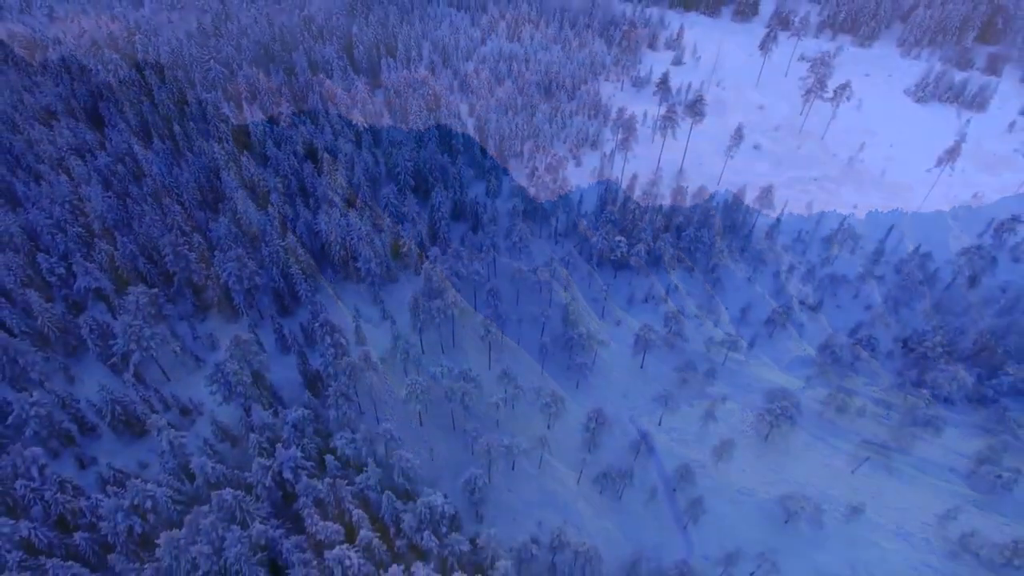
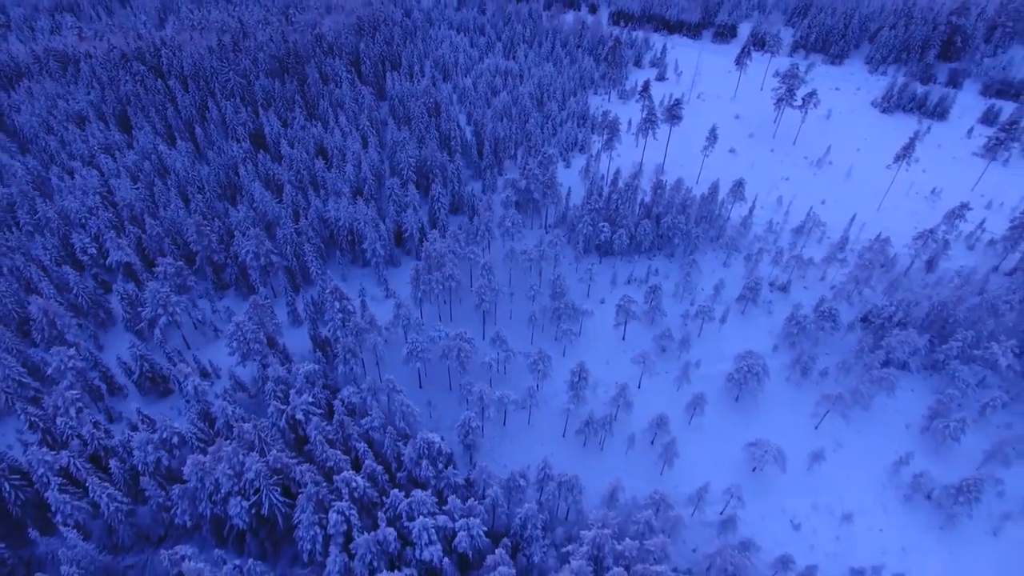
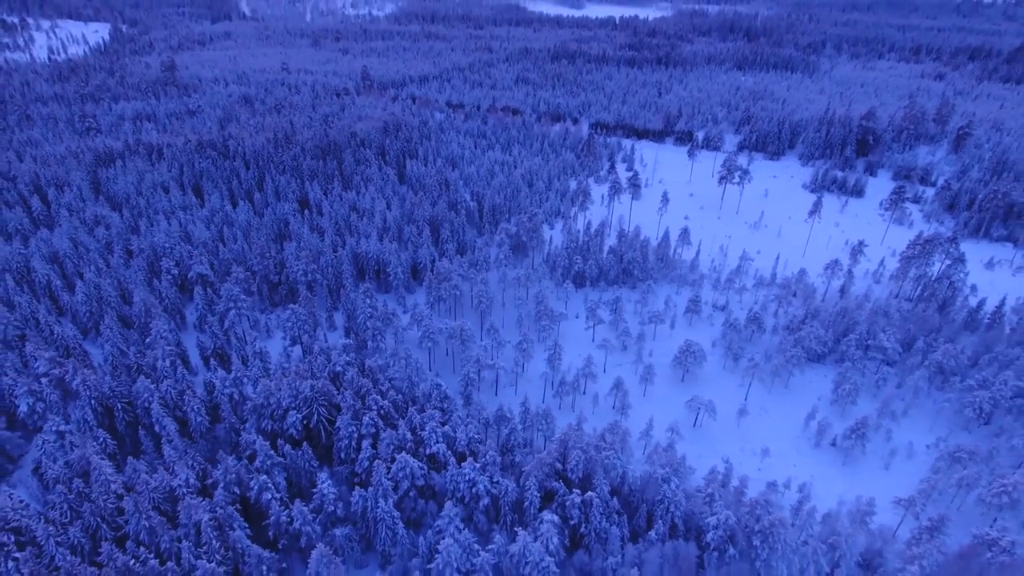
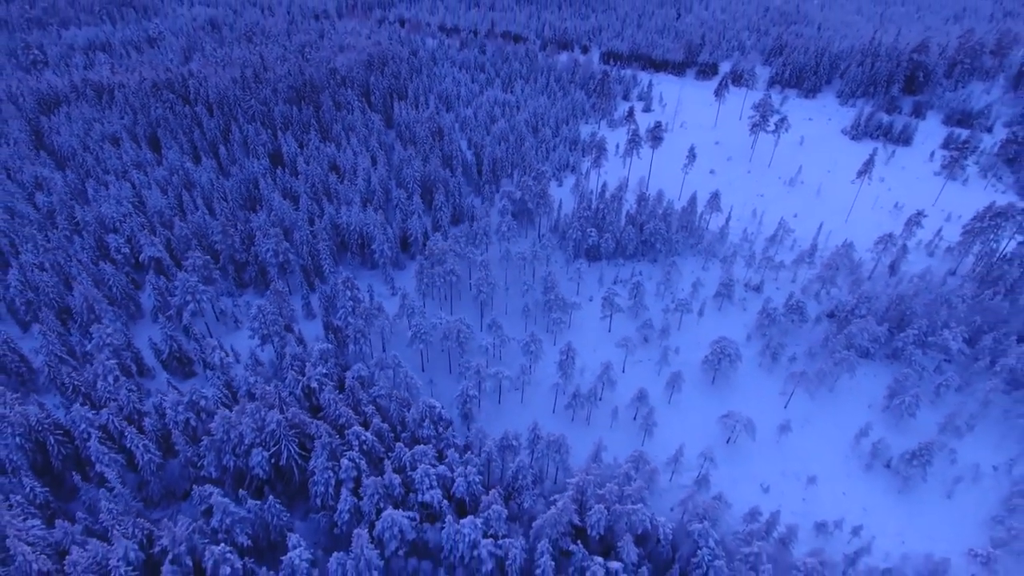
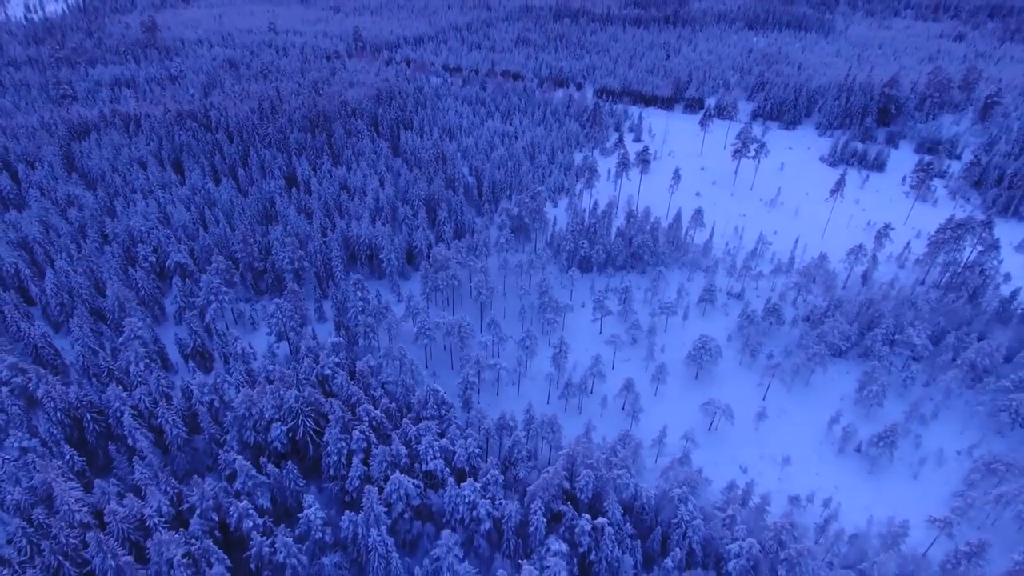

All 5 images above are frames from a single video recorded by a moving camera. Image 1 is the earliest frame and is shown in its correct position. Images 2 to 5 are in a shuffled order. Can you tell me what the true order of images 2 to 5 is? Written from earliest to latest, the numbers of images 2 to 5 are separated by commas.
2, 4, 5, 3
